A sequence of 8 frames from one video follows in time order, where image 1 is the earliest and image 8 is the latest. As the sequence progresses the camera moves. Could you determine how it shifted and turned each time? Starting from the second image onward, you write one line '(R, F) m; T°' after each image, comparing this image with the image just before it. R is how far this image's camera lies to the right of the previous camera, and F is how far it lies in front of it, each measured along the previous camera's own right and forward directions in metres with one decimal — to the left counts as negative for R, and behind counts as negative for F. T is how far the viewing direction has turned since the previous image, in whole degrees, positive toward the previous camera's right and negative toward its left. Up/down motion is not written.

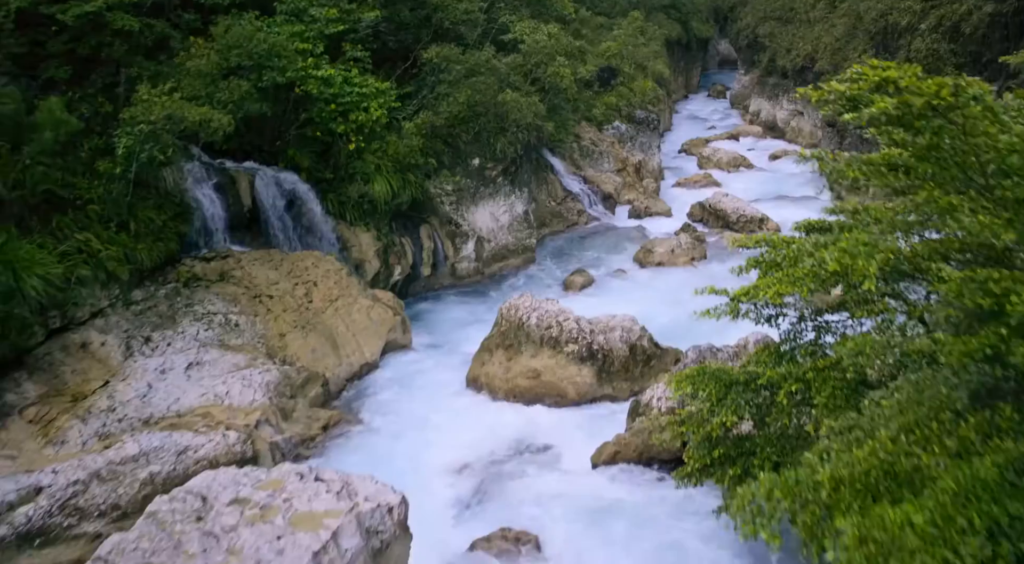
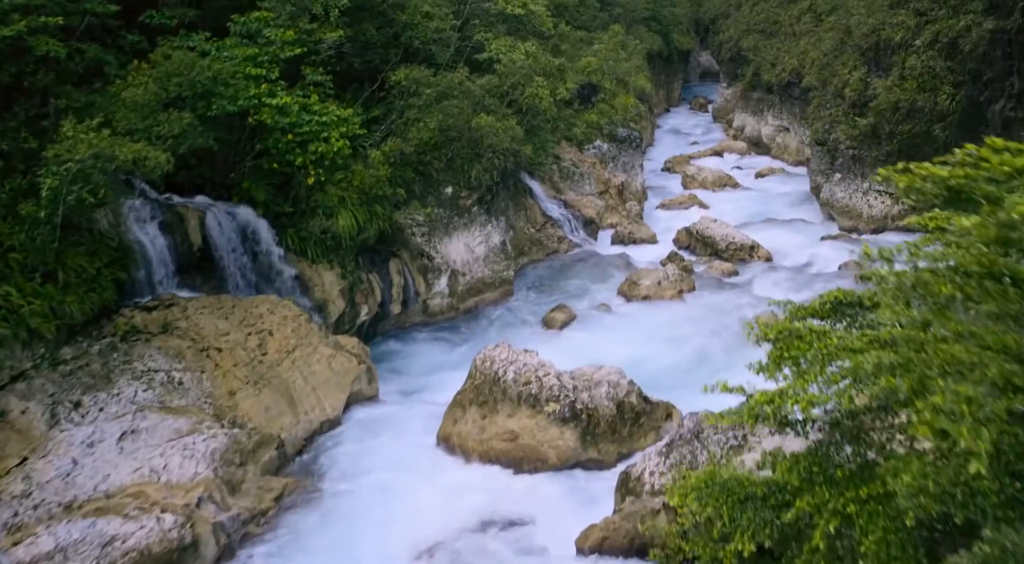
(+0.1, +1.1) m; +1°
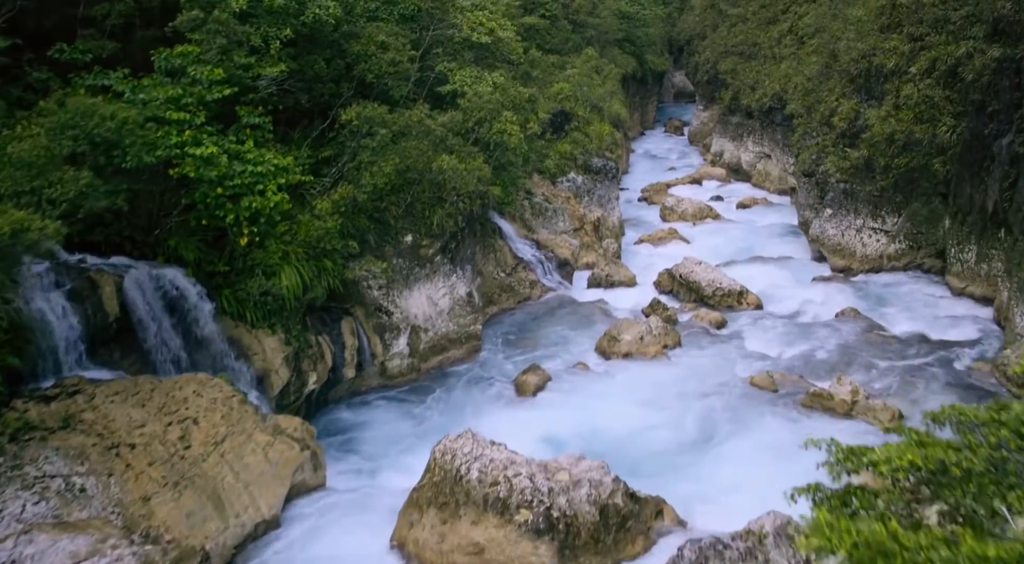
(+0.2, +1.6) m; +2°
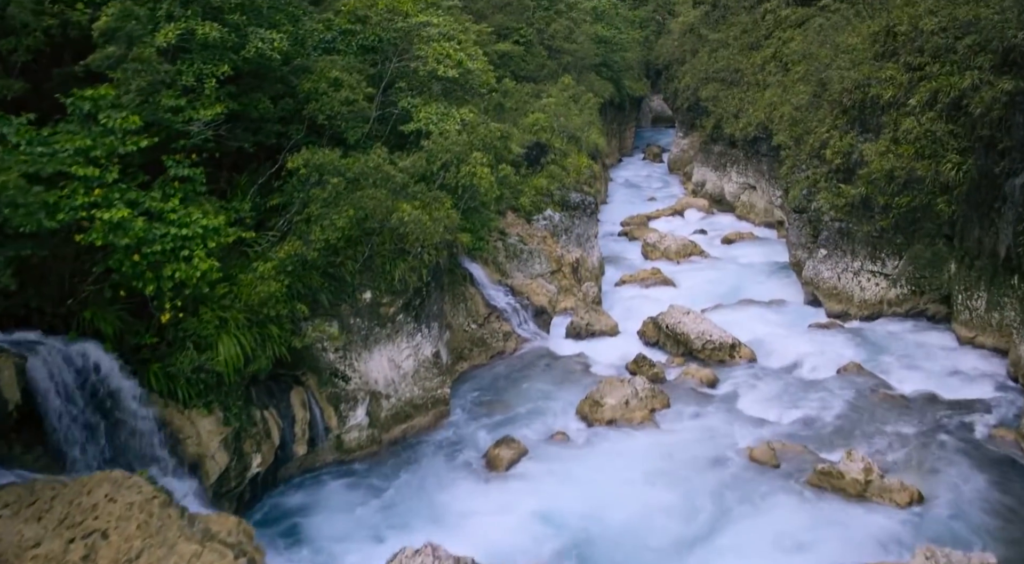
(+0.1, +1.5) m; +2°
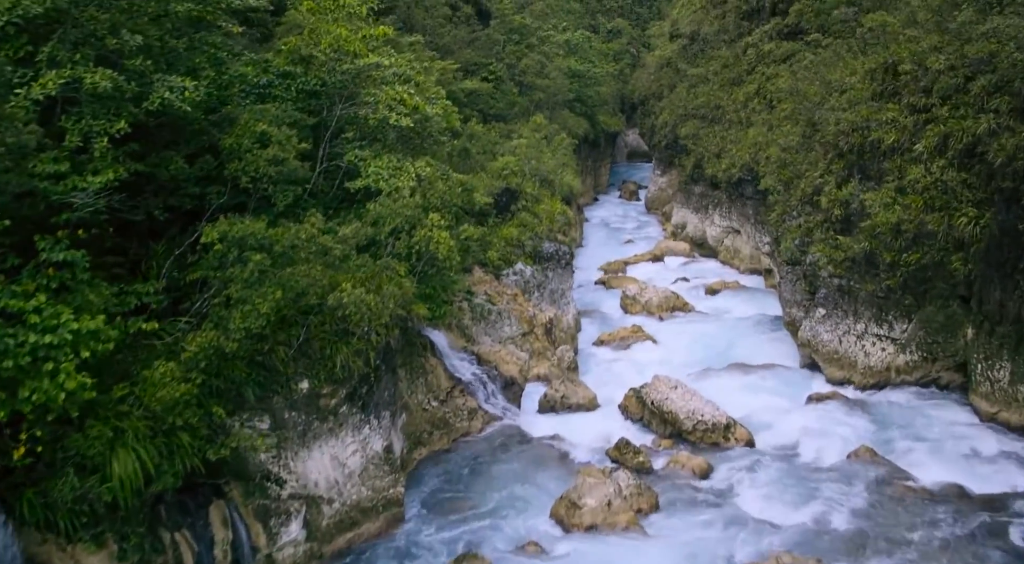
(+0.2, +1.9) m; +2°
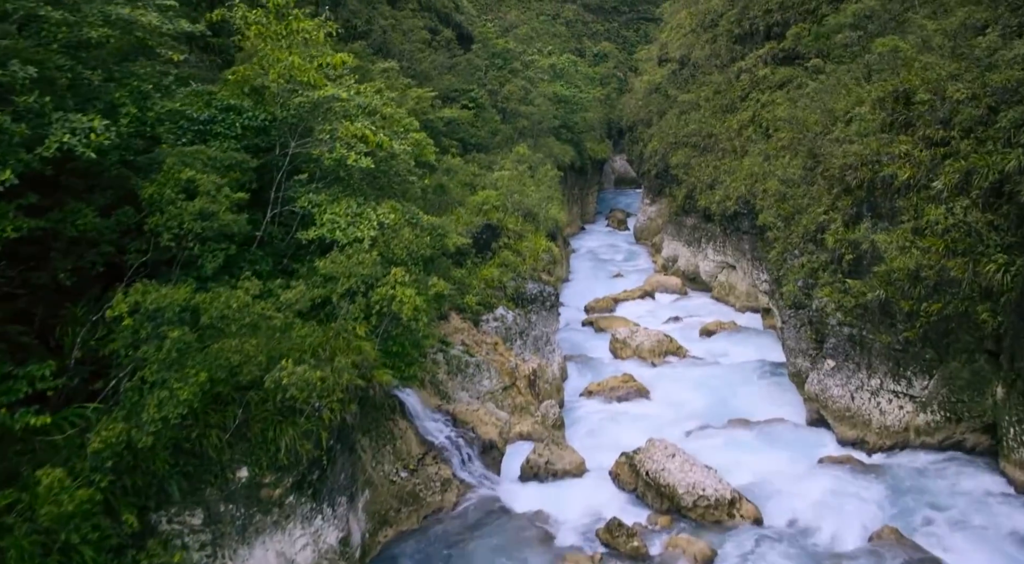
(+0.2, +1.5) m; +1°
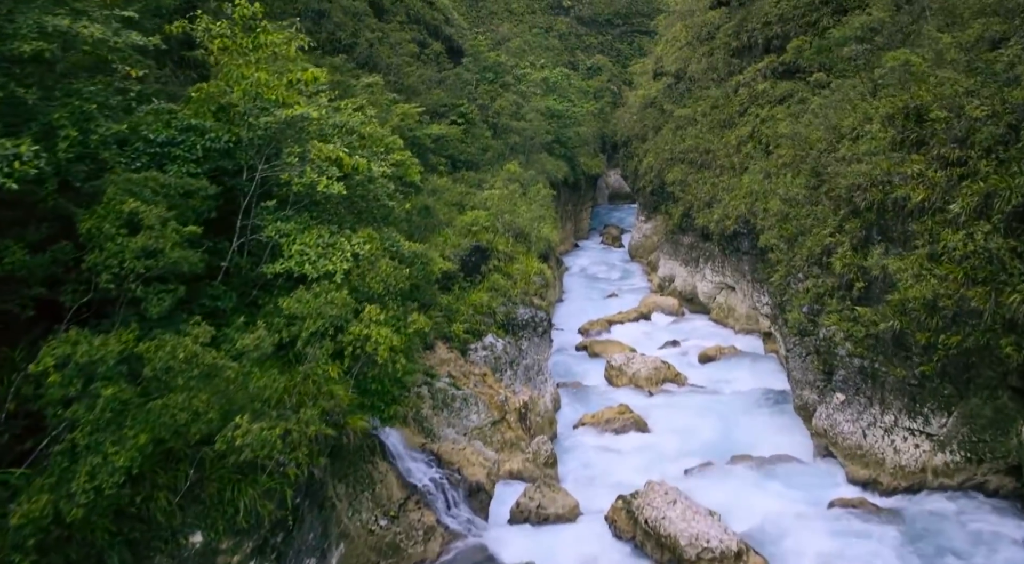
(+0.1, +0.9) m; 0°
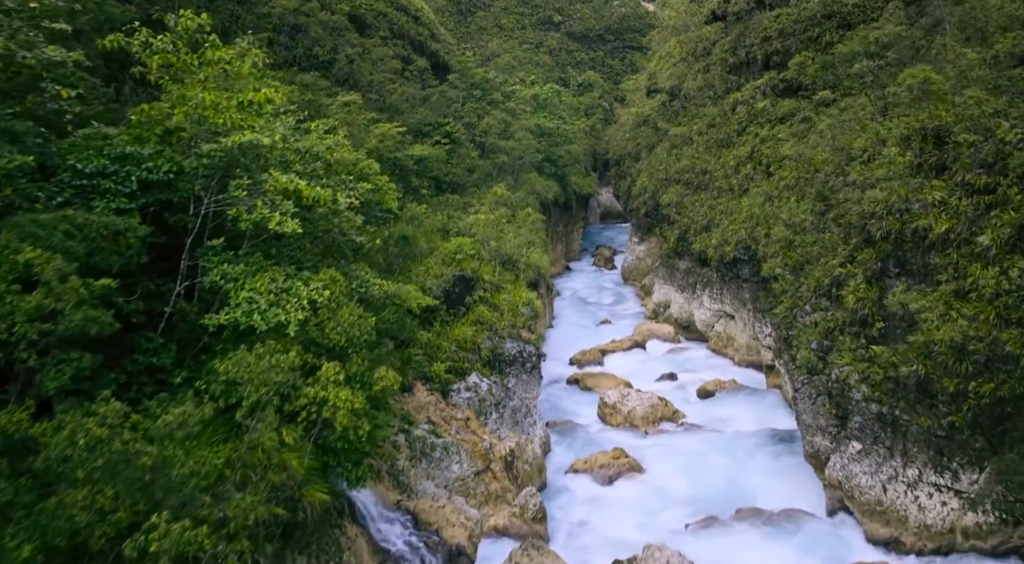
(+0.1, +1.3) m; +1°
